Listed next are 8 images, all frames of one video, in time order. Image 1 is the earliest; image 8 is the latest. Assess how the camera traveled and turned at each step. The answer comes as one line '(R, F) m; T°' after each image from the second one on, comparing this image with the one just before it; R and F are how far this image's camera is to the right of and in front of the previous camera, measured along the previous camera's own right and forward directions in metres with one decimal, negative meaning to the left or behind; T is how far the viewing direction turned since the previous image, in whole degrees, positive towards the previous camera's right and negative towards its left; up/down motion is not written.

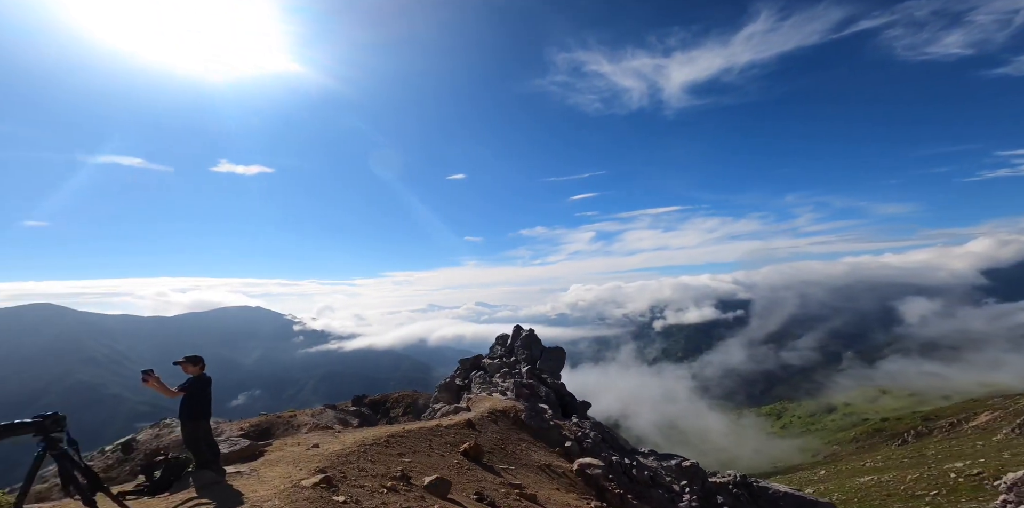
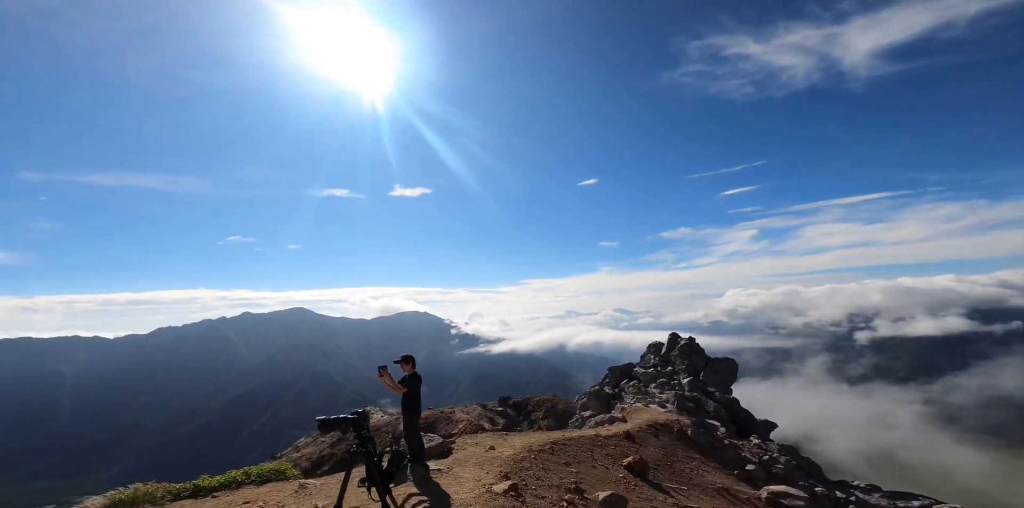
(-0.5, -0.3) m; -17°
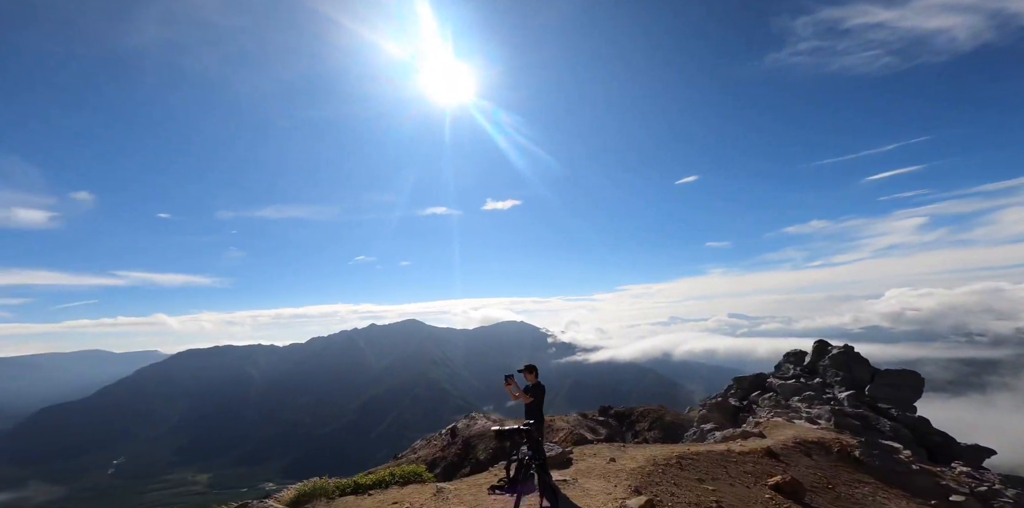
(-0.7, +0.1) m; -12°
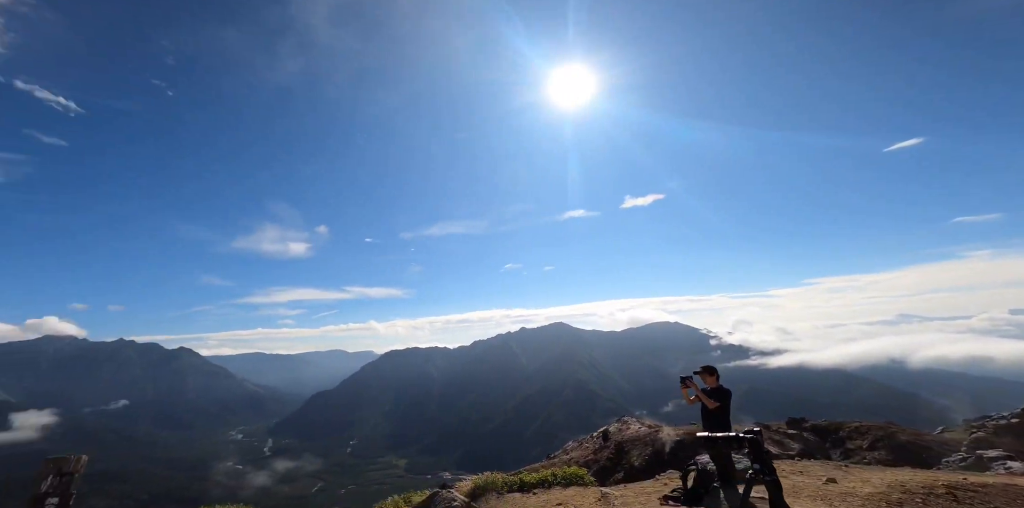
(-0.4, +0.9) m; -18°
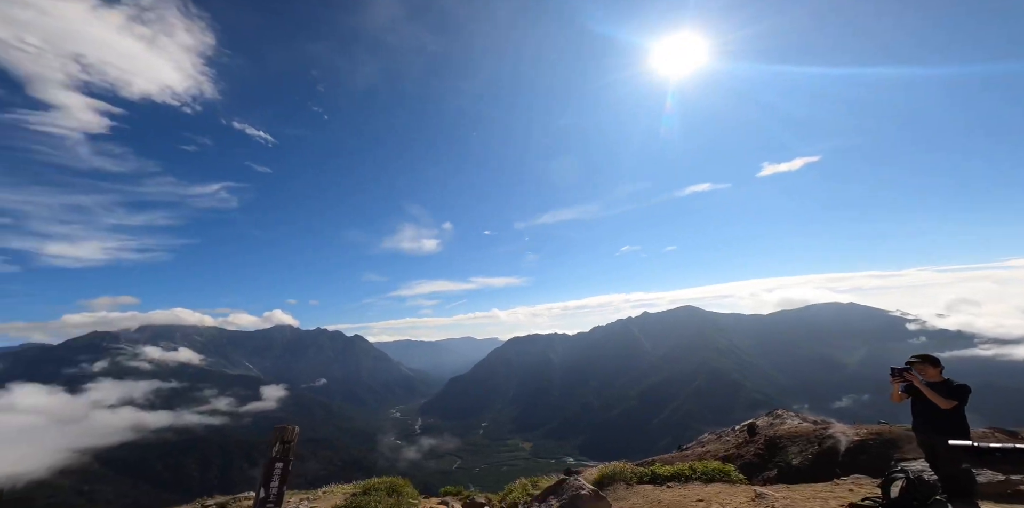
(-0.3, +1.1) m; -15°
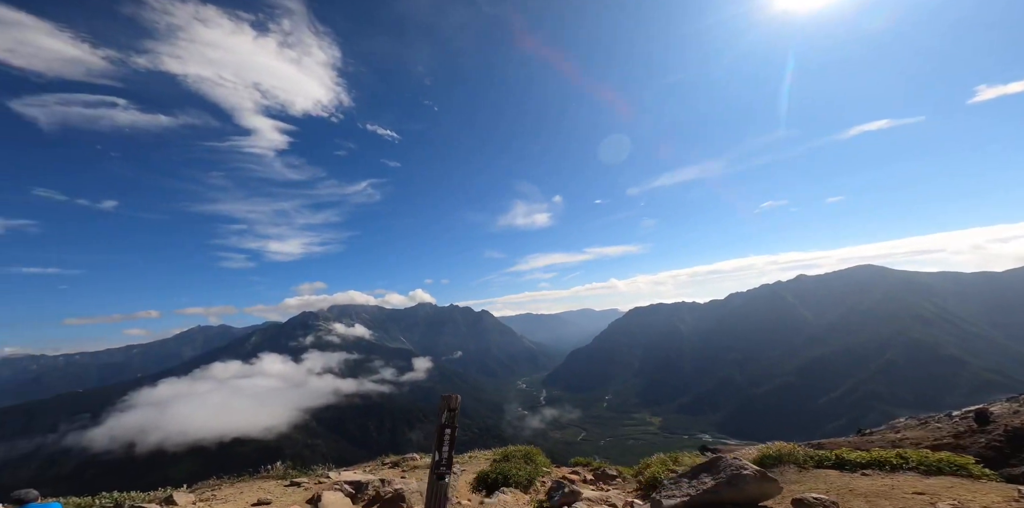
(-2.2, -0.4) m; -15°
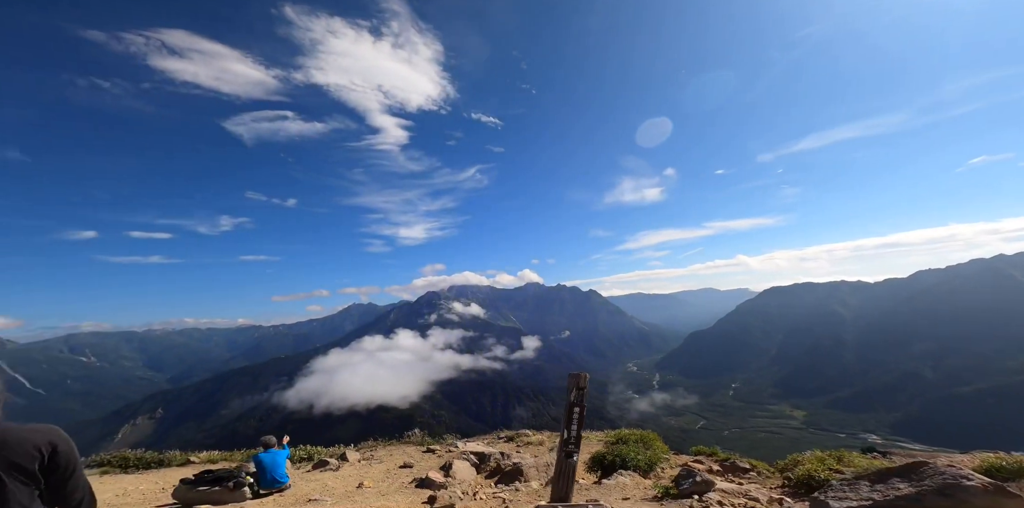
(-4.2, -0.4) m; -14°
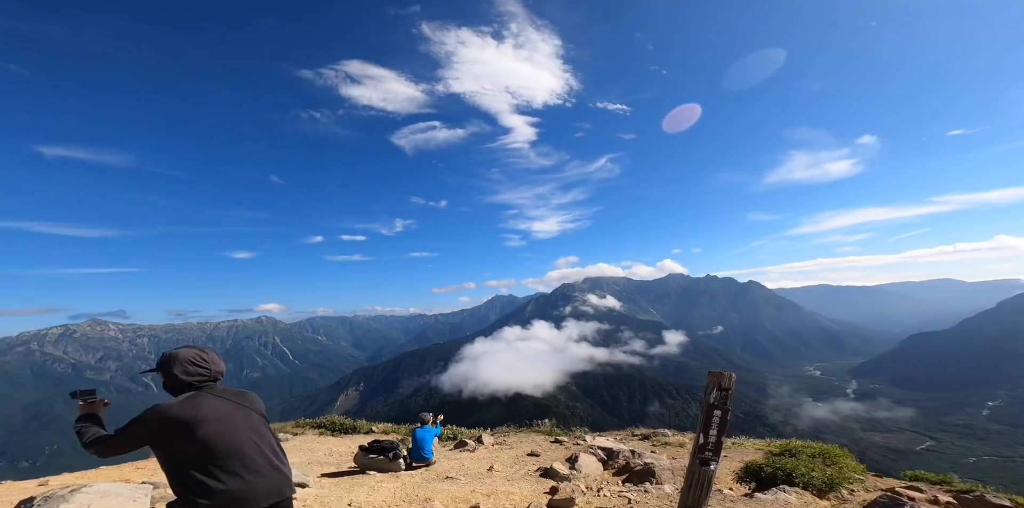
(+4.0, +7.4) m; -18°
